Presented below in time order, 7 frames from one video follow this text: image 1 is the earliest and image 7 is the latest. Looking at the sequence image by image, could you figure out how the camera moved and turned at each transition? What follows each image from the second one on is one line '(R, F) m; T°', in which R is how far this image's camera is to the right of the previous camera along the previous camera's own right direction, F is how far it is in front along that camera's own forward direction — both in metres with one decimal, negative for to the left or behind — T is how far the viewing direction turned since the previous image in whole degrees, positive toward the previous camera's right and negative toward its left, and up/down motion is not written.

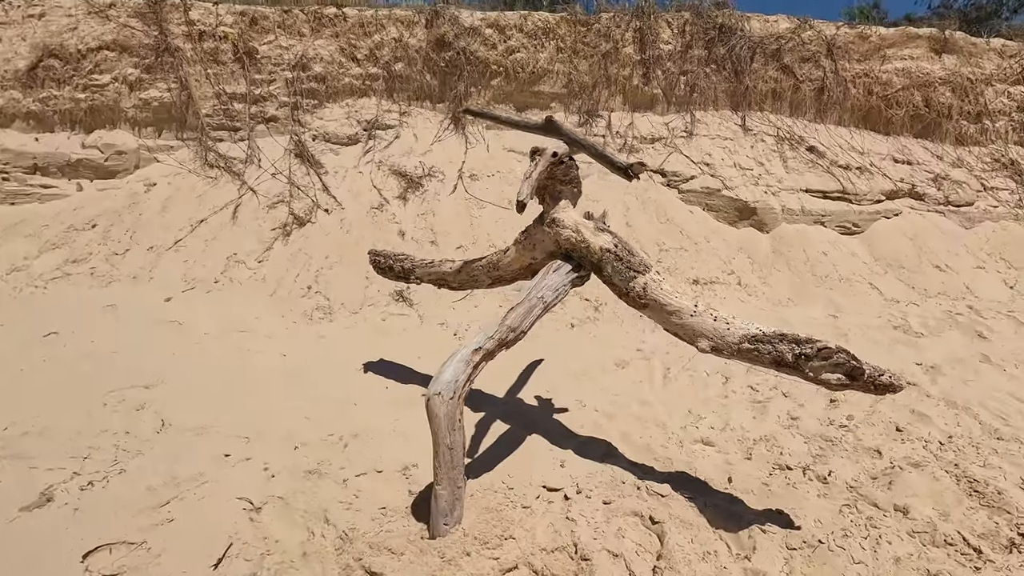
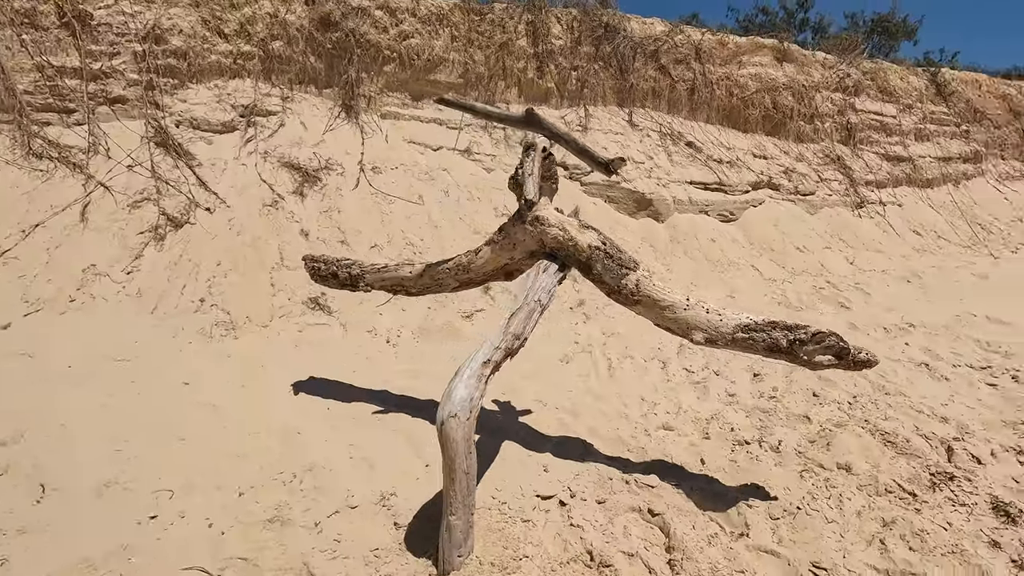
(-0.5, +0.2) m; +15°
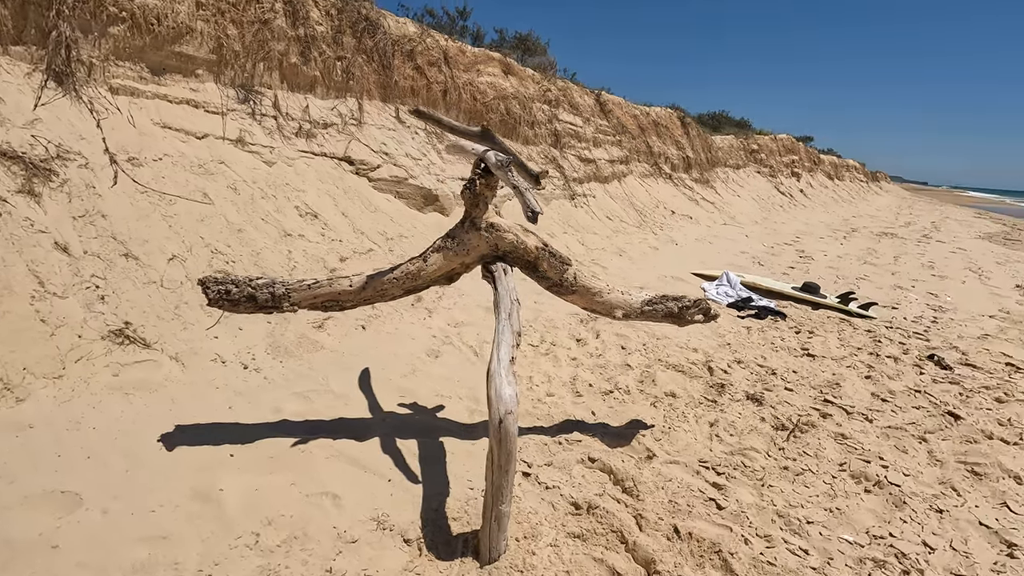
(-1.2, +0.1) m; +33°
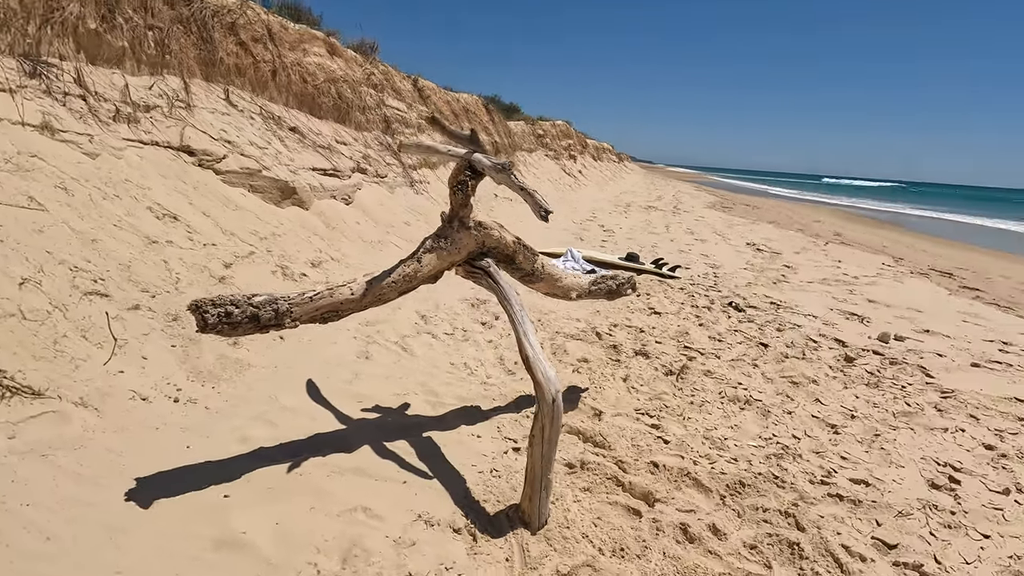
(-0.9, 0.0) m; +22°
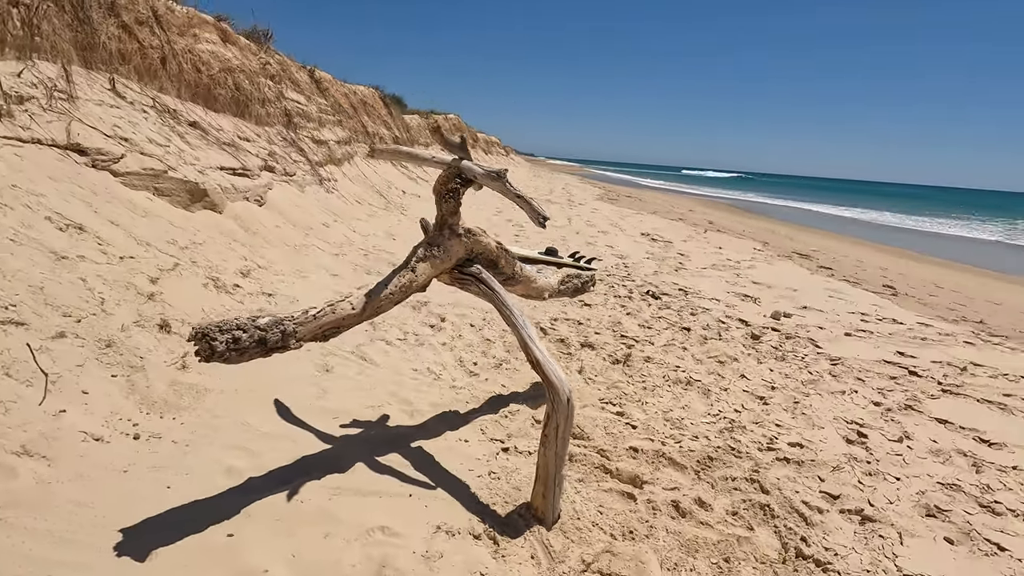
(-0.5, 0.0) m; +12°
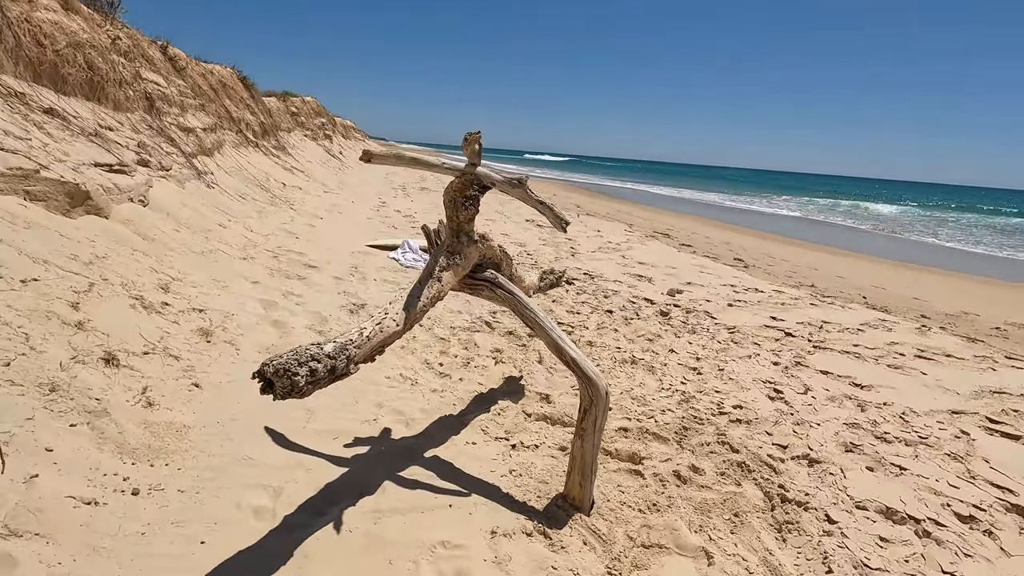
(-0.7, 0.0) m; +15°
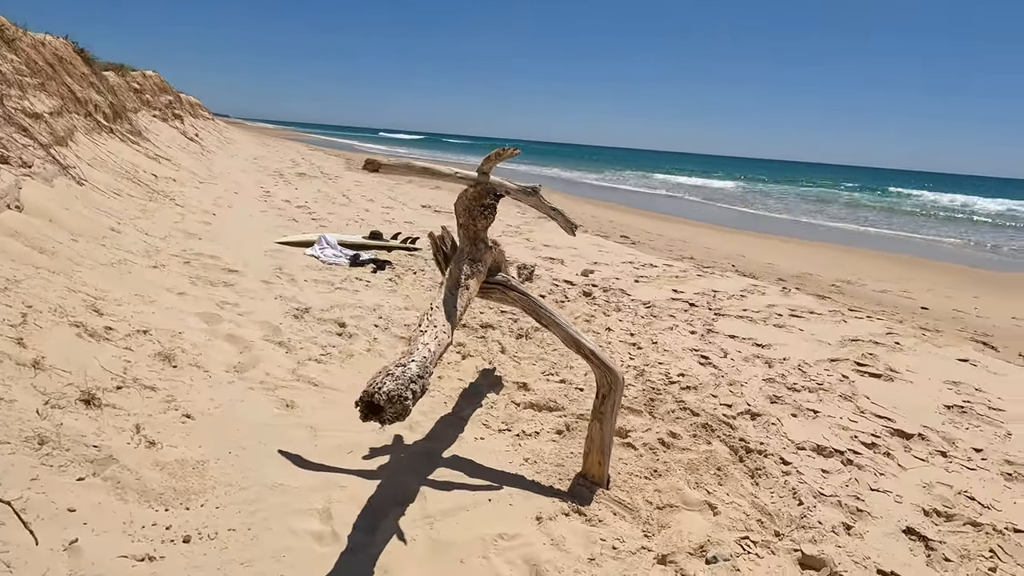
(-0.7, -0.1) m; +13°
